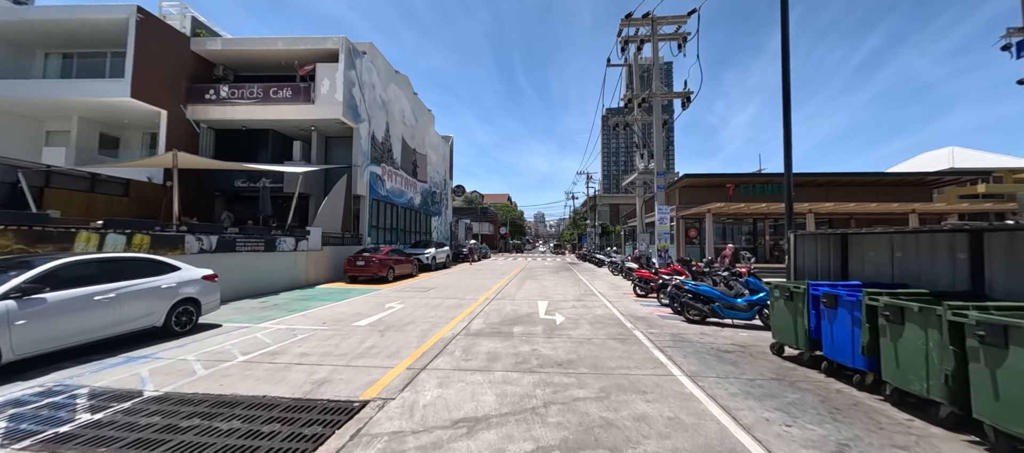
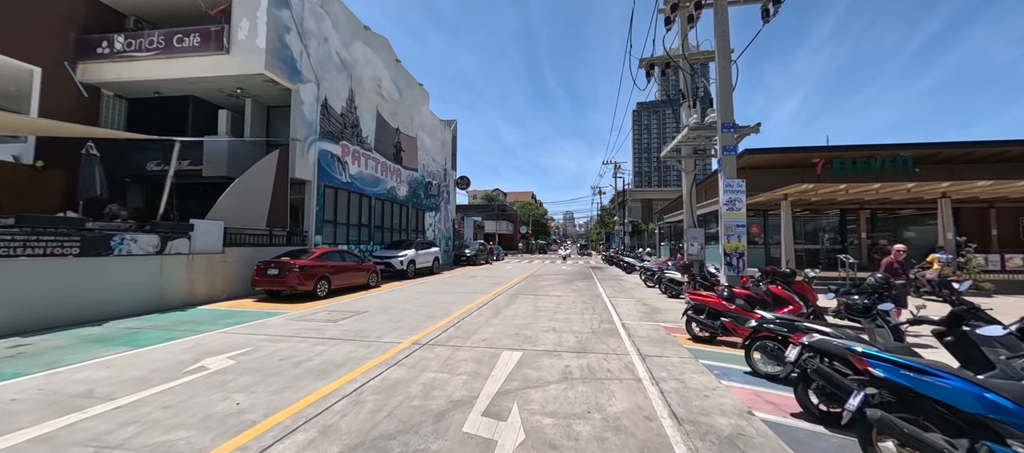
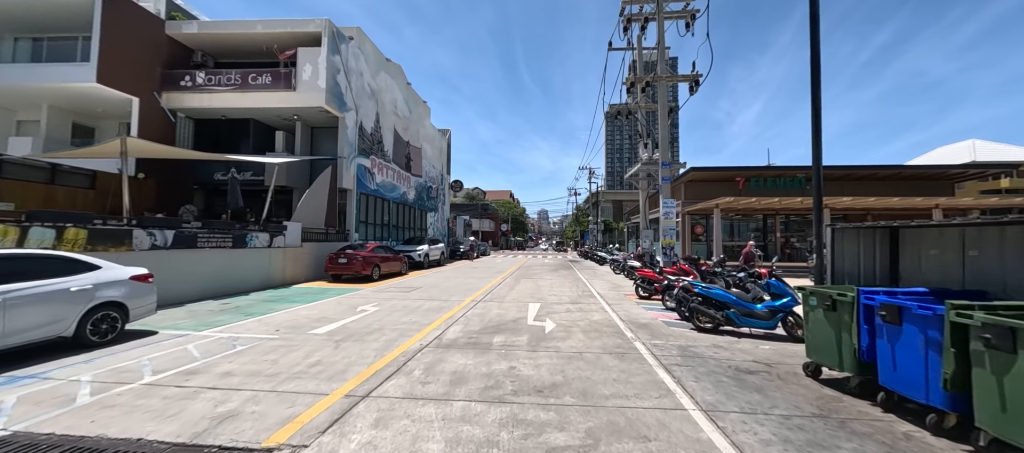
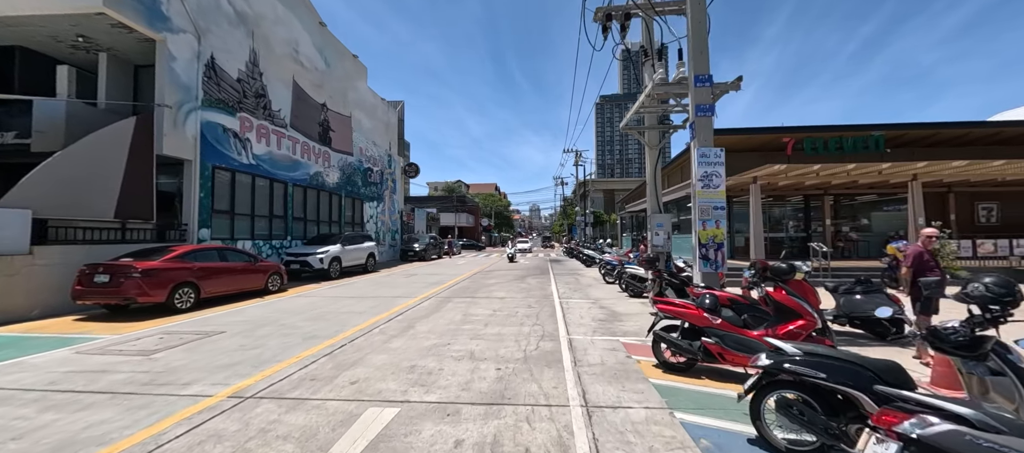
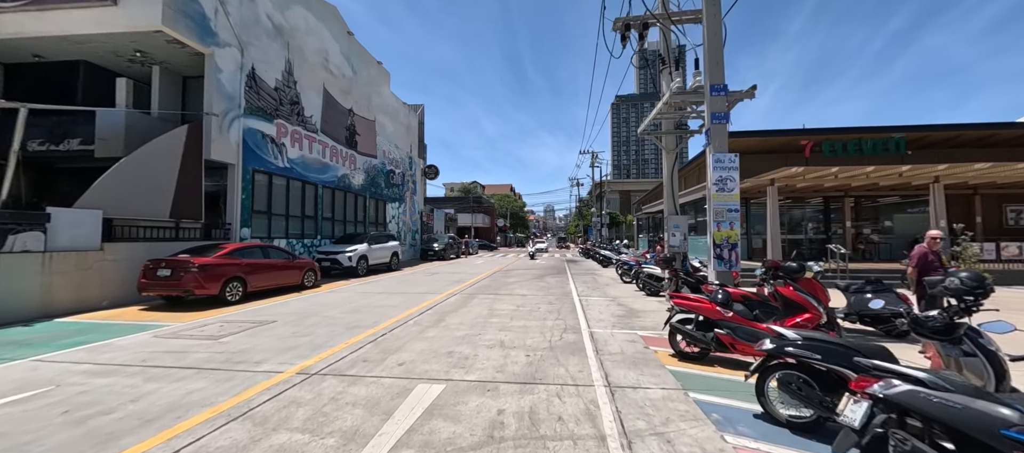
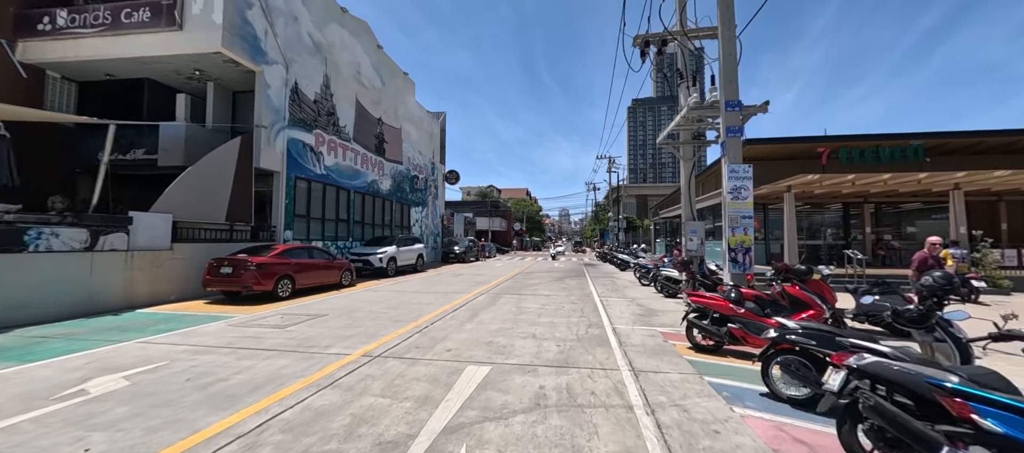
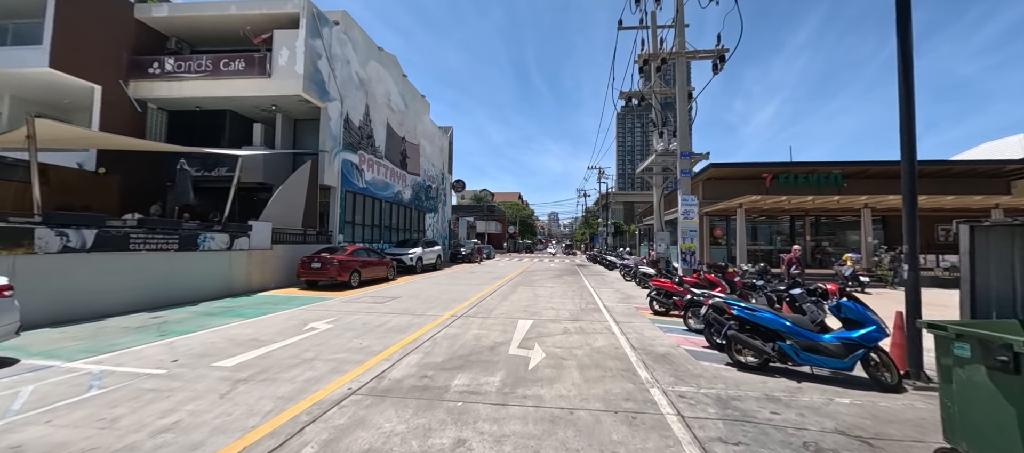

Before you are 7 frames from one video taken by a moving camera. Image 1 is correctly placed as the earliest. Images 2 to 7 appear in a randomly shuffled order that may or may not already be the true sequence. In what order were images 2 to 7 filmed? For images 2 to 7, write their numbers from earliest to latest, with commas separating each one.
3, 7, 2, 6, 5, 4
